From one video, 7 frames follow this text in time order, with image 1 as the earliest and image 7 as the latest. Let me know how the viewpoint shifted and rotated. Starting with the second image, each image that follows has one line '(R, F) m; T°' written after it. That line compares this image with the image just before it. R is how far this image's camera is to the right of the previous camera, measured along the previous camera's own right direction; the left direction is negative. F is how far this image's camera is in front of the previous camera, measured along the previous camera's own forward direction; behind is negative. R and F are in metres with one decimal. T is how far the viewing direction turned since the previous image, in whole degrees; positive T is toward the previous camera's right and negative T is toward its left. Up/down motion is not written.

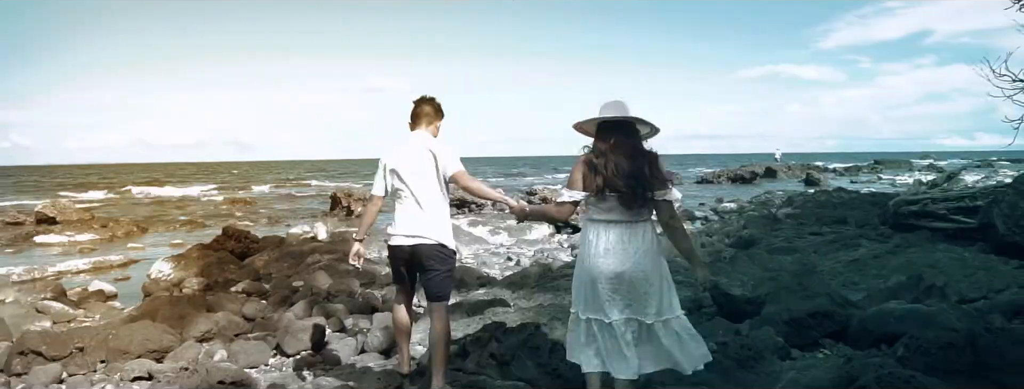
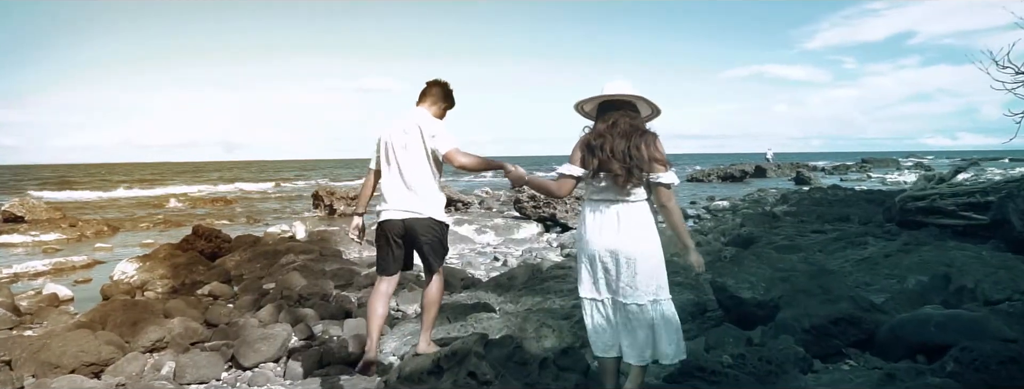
(0.0, +0.7) m; +1°
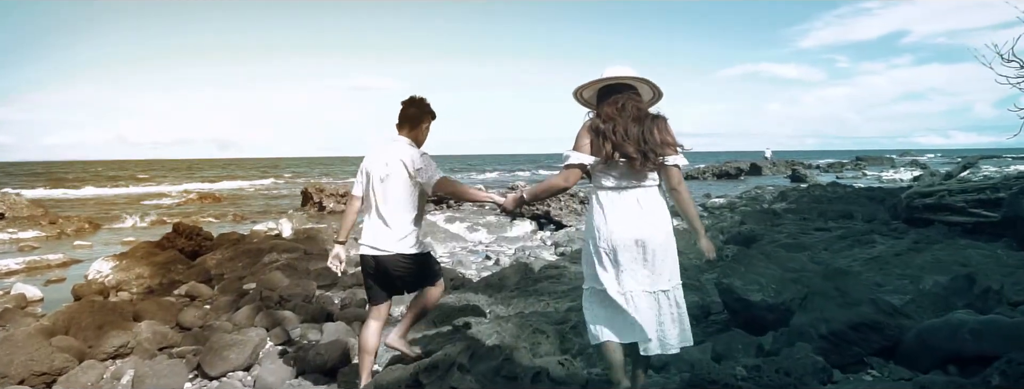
(0.0, +0.4) m; +1°
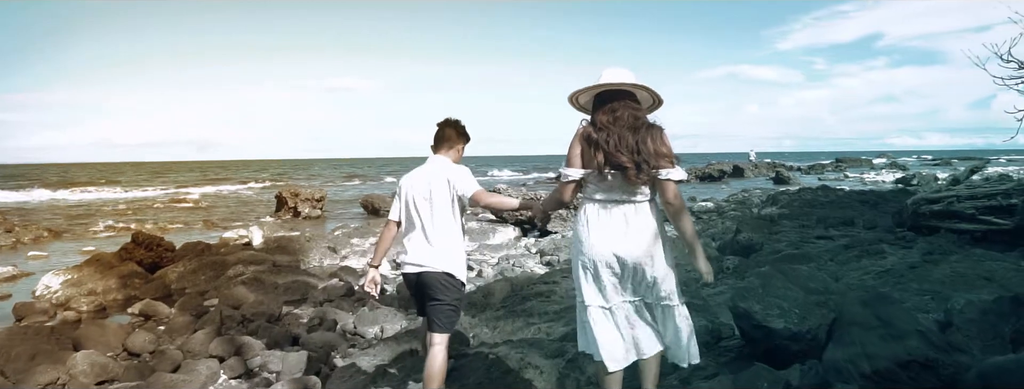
(0.0, +0.7) m; +2°
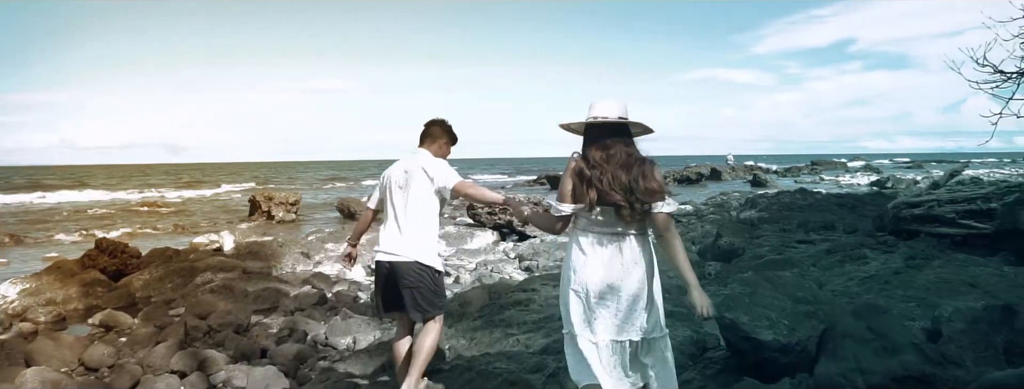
(0.0, +0.2) m; +2°
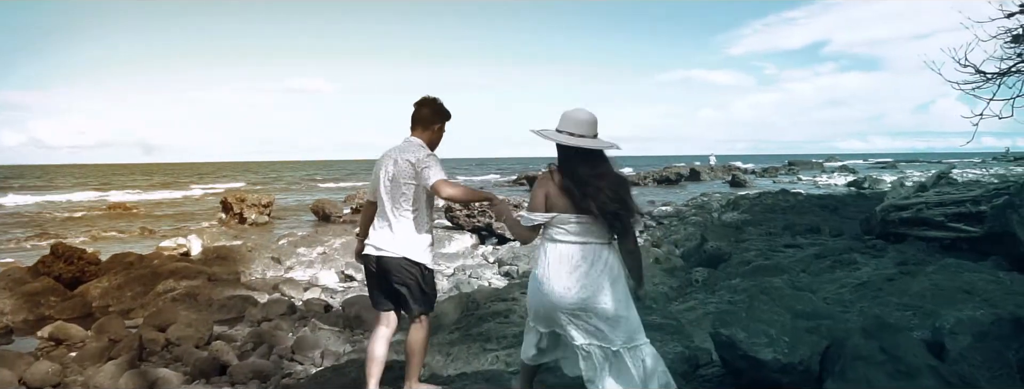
(0.0, +0.4) m; +2°
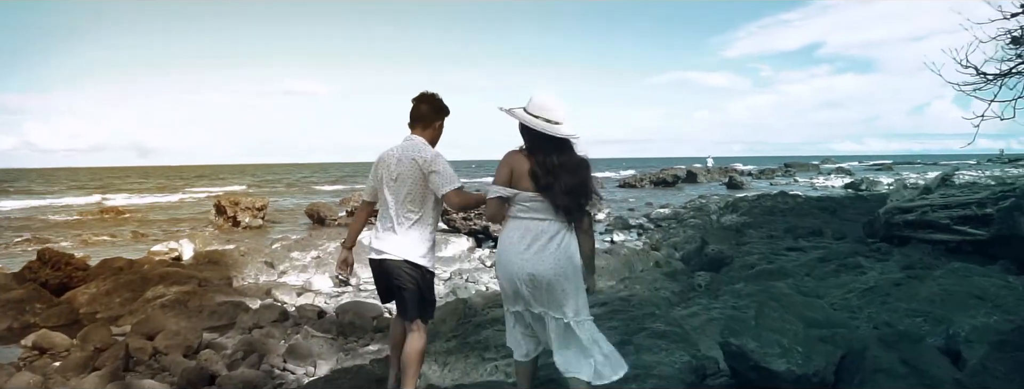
(0.0, +0.2) m; 0°
